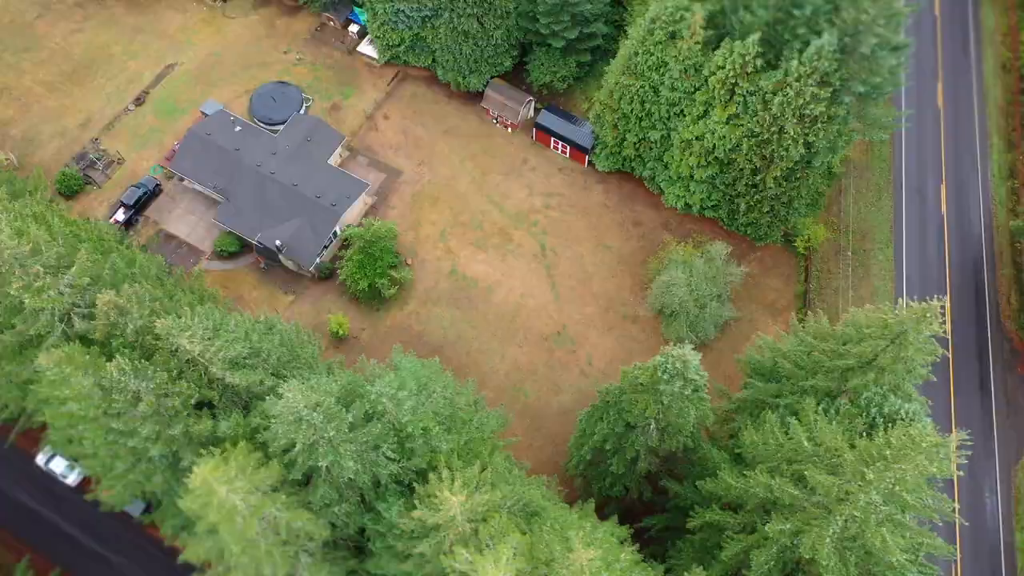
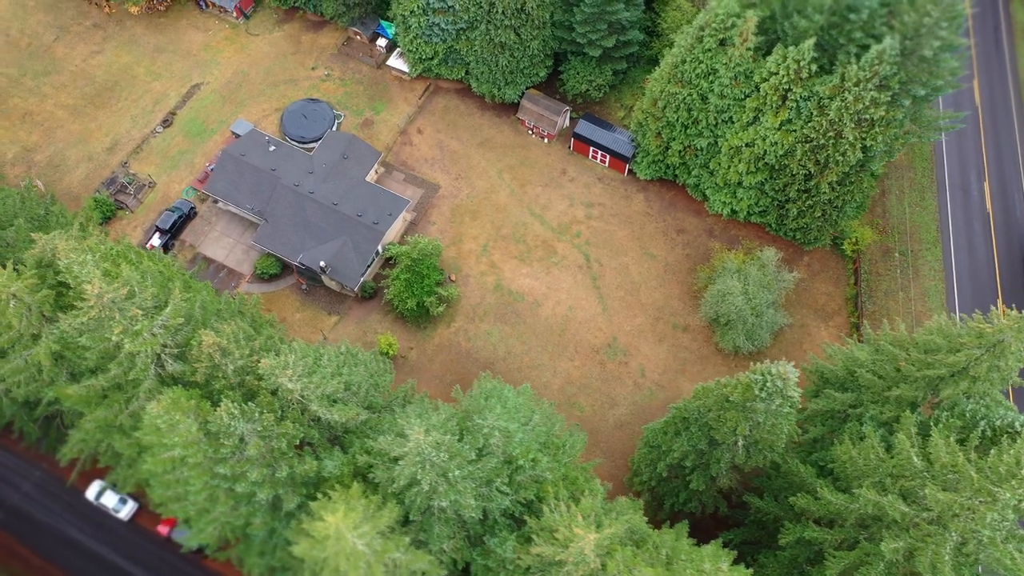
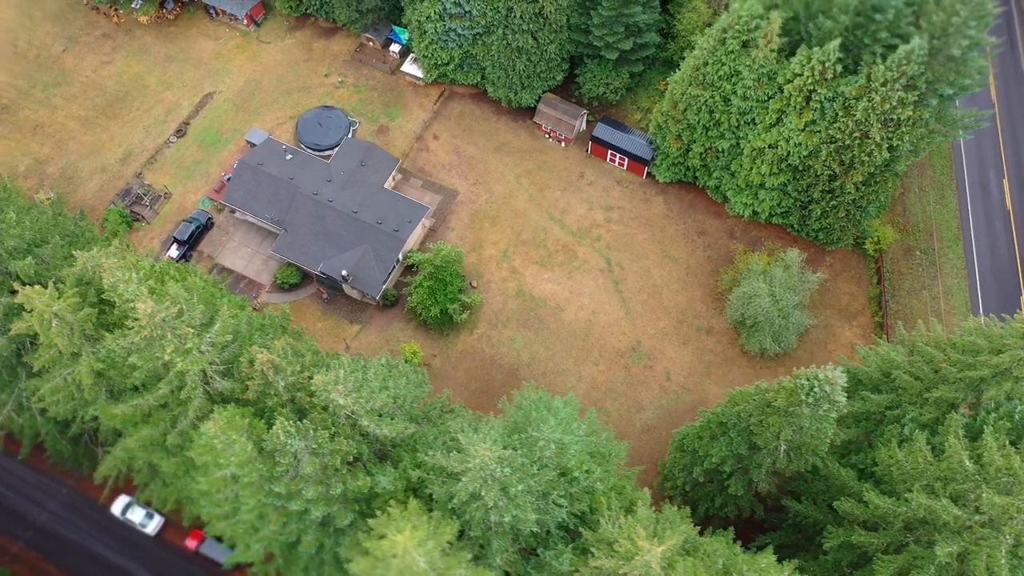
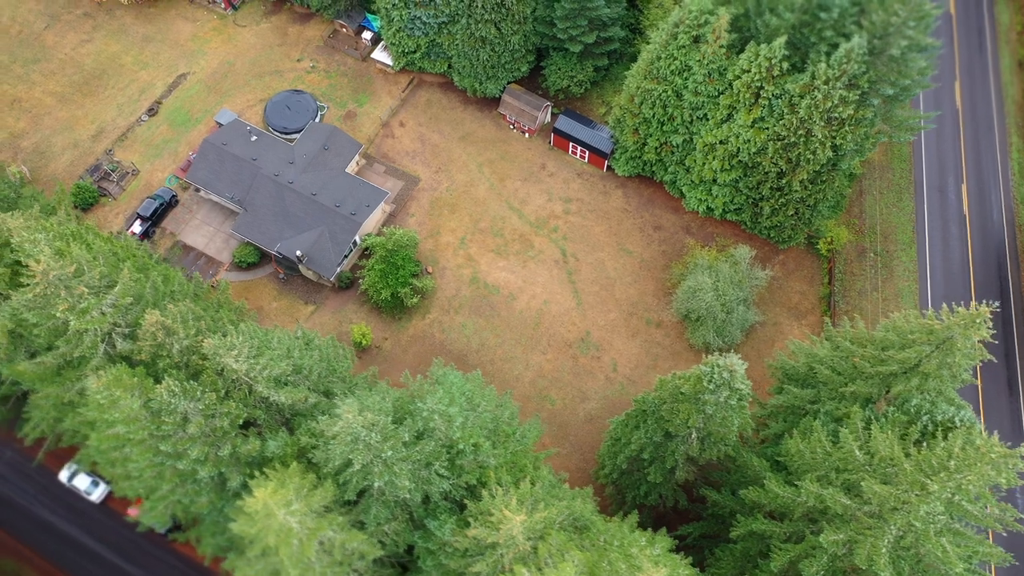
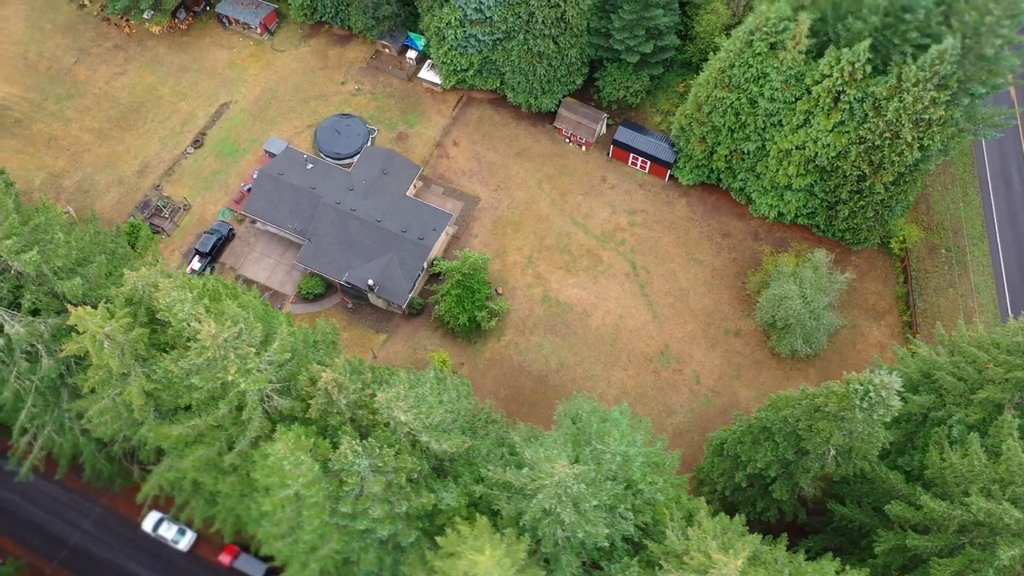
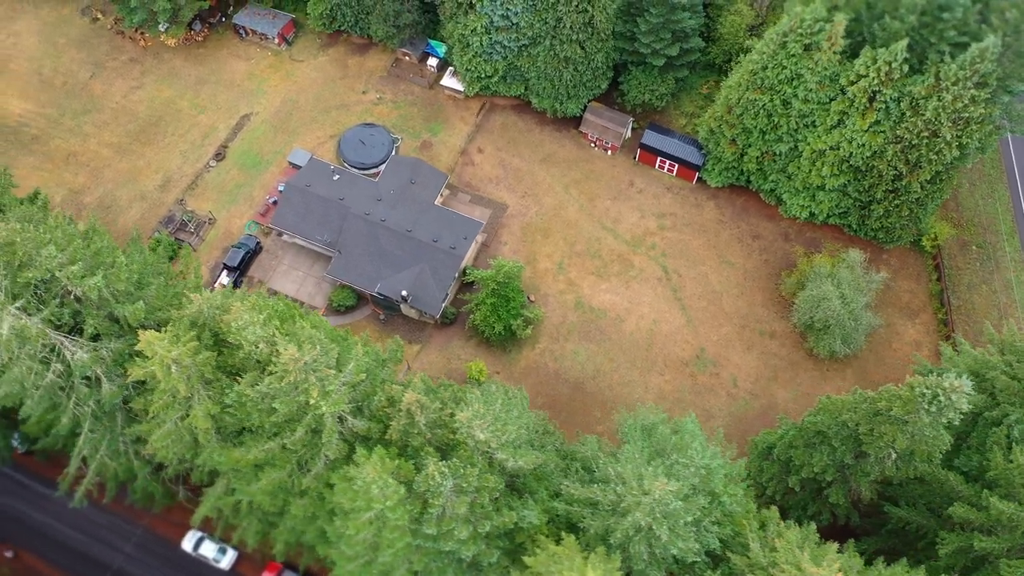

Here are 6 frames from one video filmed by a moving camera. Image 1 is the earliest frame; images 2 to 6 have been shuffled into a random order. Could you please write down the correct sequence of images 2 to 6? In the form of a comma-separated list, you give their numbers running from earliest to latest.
4, 2, 3, 5, 6
